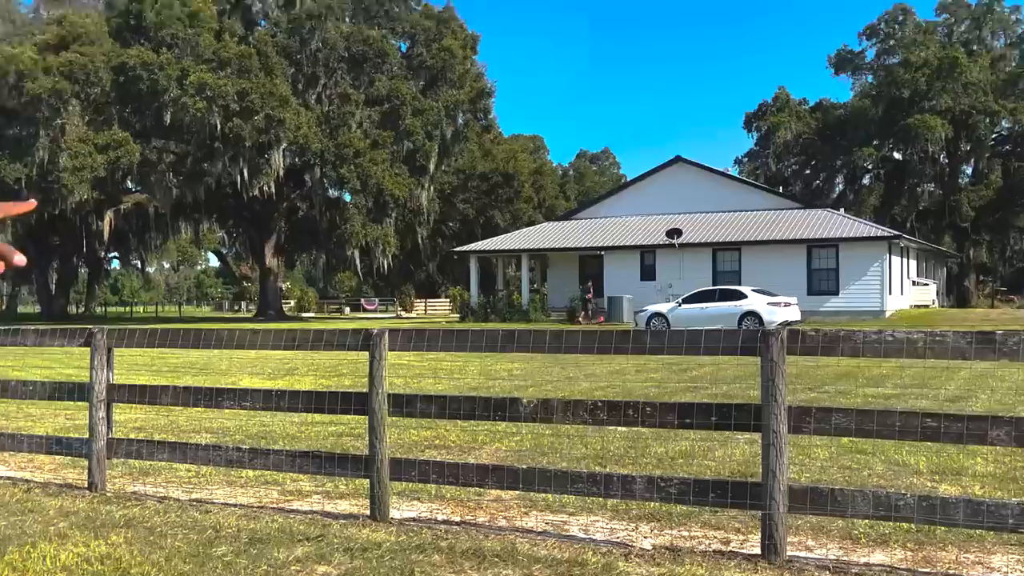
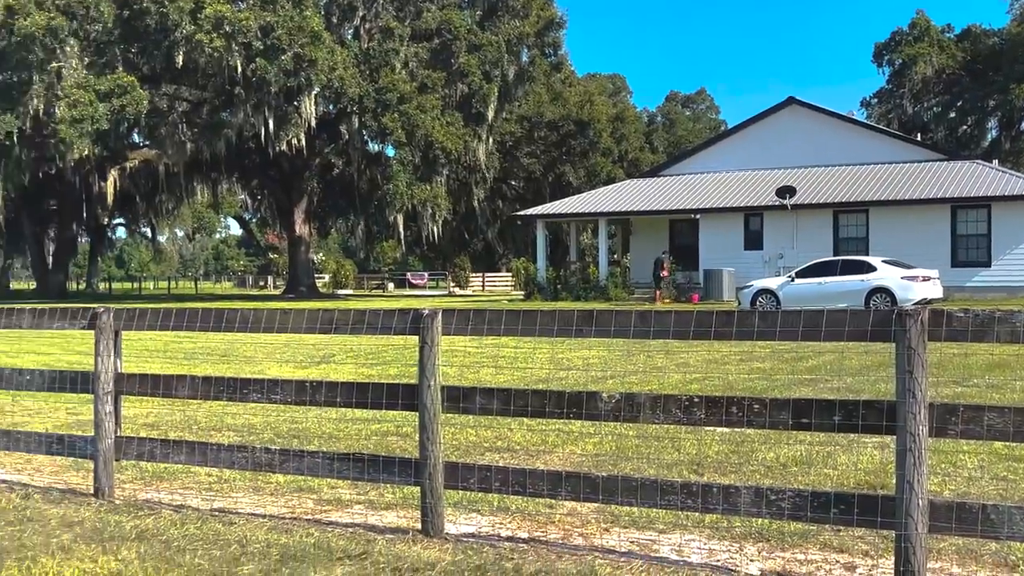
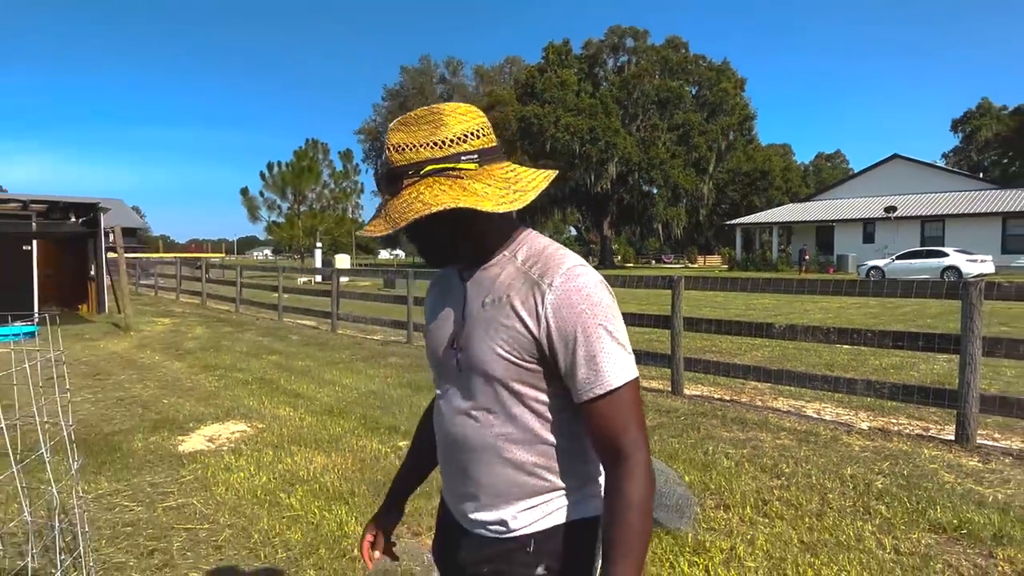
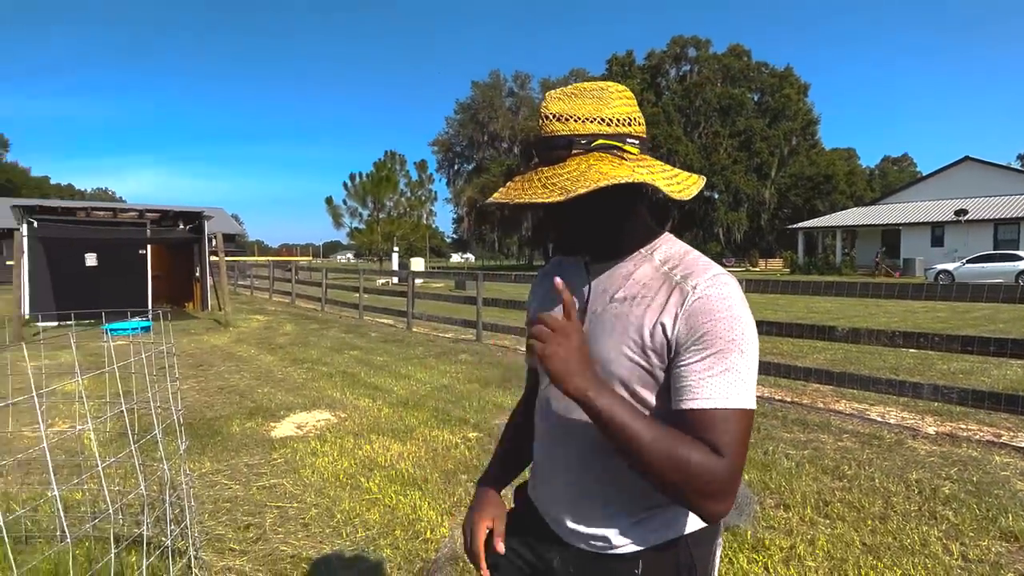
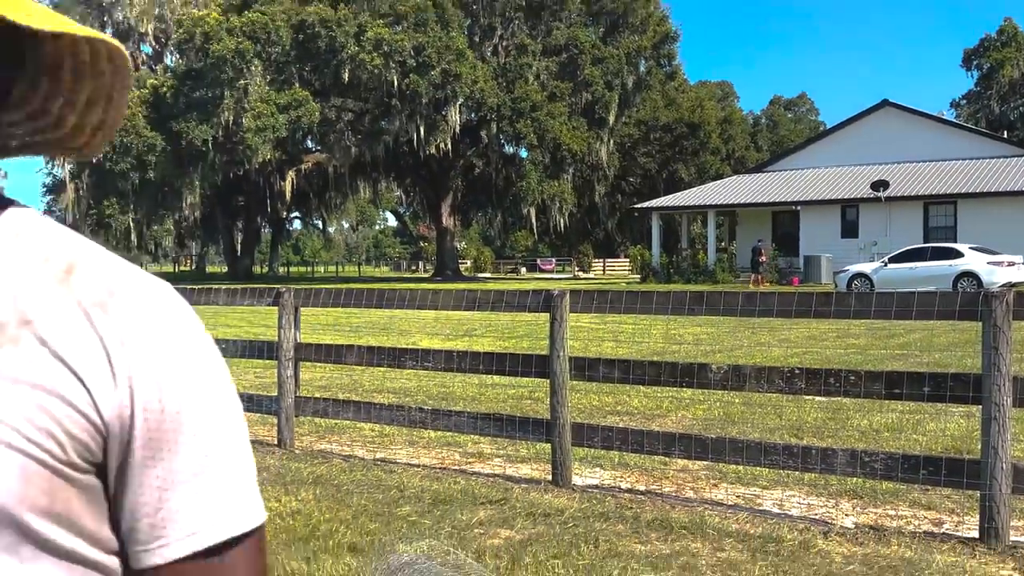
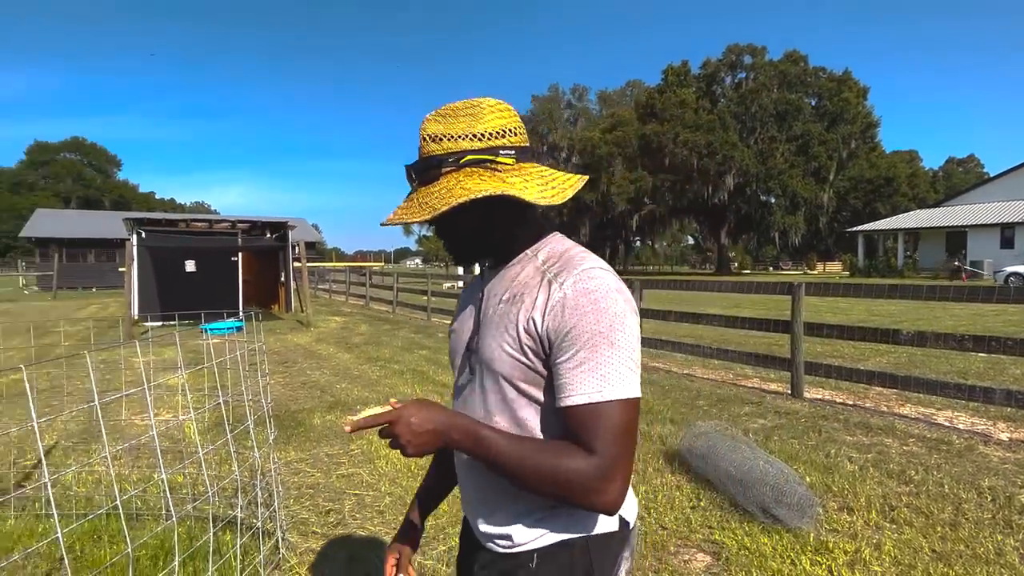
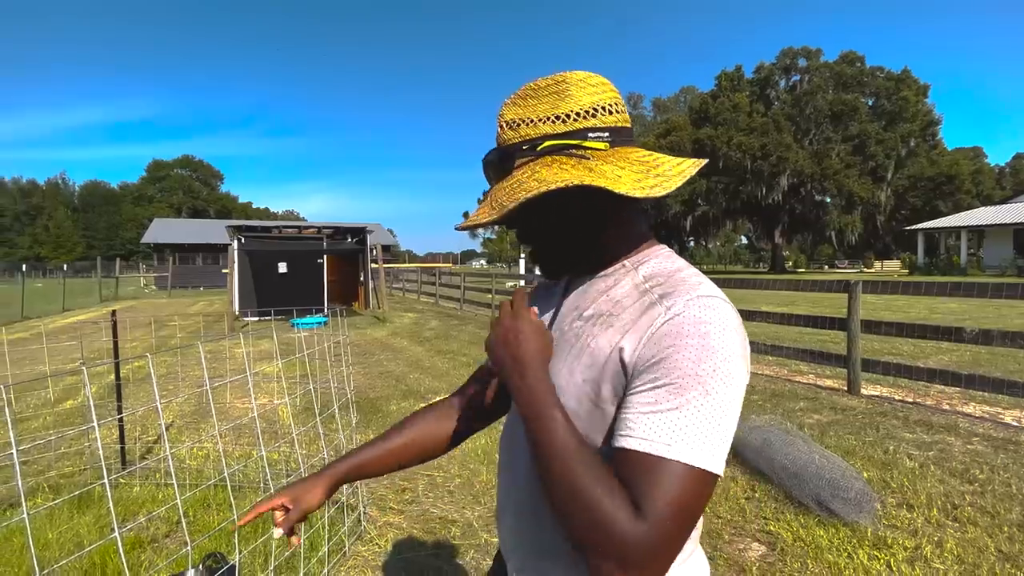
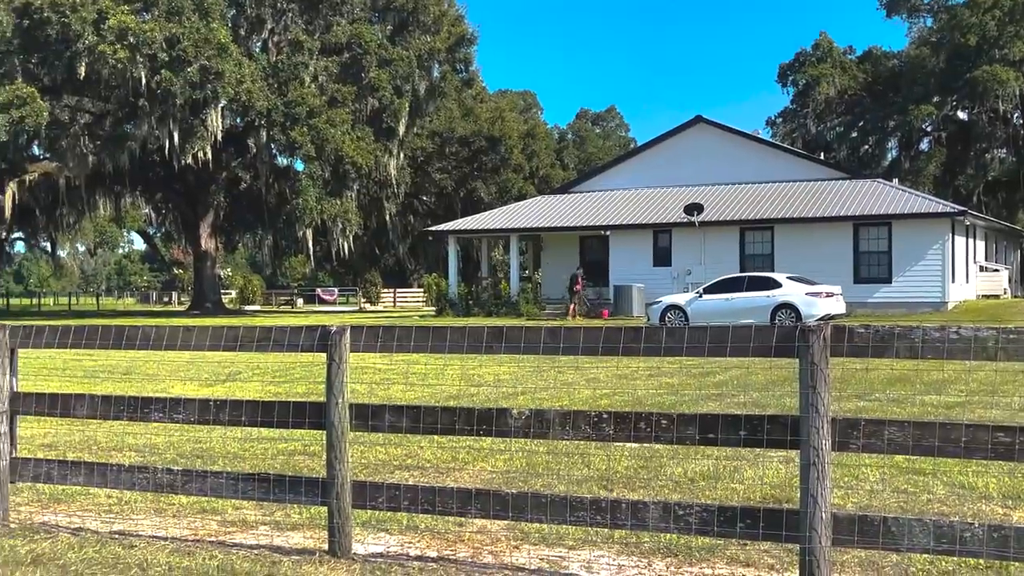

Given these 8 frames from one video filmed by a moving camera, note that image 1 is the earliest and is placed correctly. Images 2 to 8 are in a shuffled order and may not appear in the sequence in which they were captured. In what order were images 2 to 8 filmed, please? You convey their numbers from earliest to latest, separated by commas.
8, 2, 5, 3, 4, 6, 7
